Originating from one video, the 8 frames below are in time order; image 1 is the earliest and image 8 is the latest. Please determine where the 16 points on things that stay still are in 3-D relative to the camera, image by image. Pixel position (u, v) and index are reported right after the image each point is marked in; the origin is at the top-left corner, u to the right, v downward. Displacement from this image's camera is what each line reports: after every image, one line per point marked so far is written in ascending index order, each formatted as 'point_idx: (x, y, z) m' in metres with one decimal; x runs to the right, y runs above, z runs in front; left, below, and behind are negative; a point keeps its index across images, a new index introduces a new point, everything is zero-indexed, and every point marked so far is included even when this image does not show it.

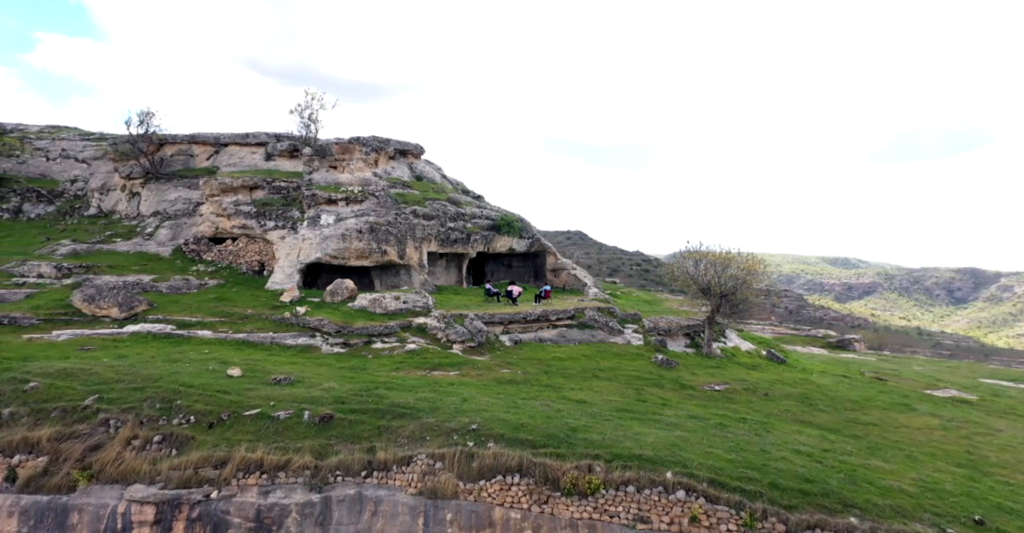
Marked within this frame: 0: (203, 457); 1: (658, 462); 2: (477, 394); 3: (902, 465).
0: (-7.4, -4.5, +14.2) m
1: (+3.0, -4.1, +12.4) m
2: (-1.0, -3.5, +16.7) m
3: (+8.8, -4.5, +13.8) m
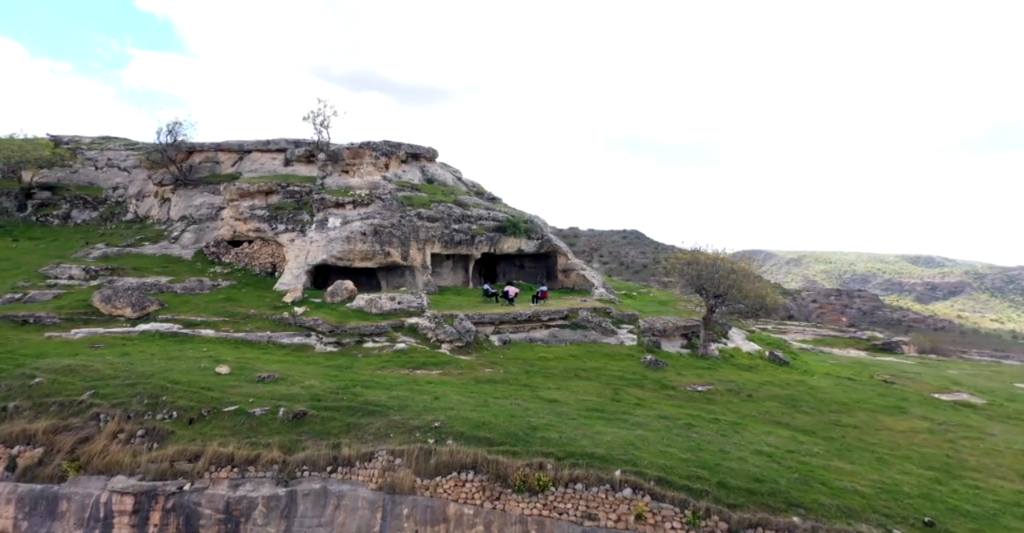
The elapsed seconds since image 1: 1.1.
0: (-8.2, -4.6, +14.8) m
1: (+2.0, -4.0, +12.4) m
2: (-1.7, -3.5, +16.9) m
3: (+7.8, -4.5, +13.5) m
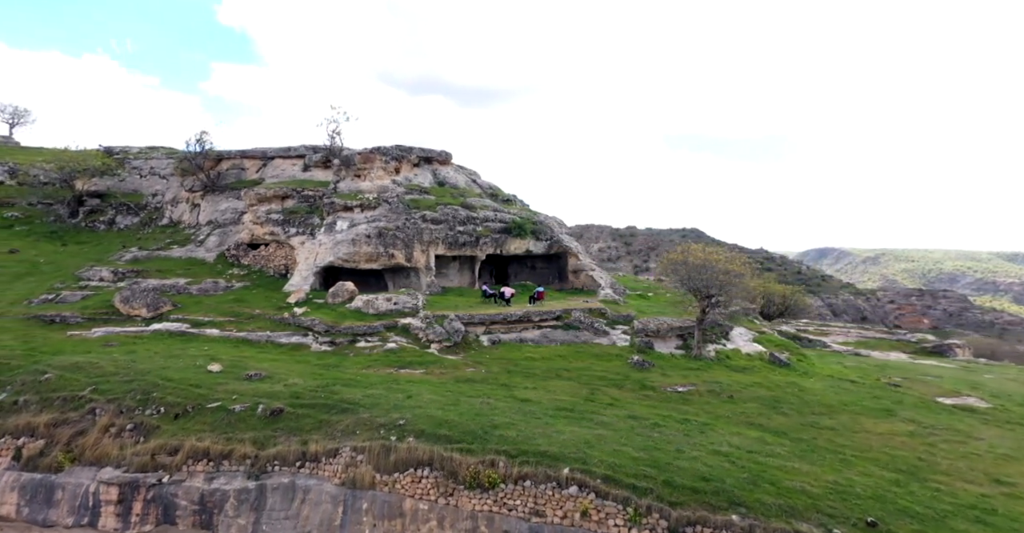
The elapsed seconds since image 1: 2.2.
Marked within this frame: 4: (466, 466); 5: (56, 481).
0: (-9.1, -4.6, +15.5) m
1: (+1.0, -4.0, +12.5) m
2: (-2.5, -3.6, +17.3) m
3: (+6.9, -4.4, +13.3) m
4: (-0.9, -4.2, +12.6) m
5: (-12.6, -5.9, +16.7) m
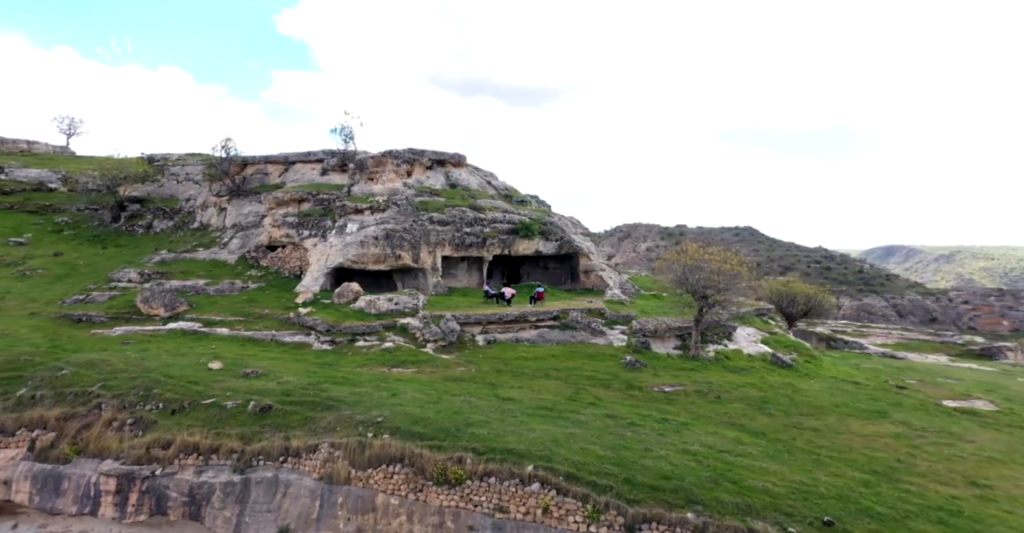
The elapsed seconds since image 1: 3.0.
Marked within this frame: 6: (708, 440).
0: (-9.7, -4.7, +16.2) m
1: (+0.3, -4.1, +12.8) m
2: (-3.0, -3.6, +17.7) m
3: (+6.2, -4.4, +13.3) m
4: (-1.7, -4.3, +13.0) m
5: (-13.1, -6.0, +17.5) m
6: (+4.8, -4.2, +14.7) m
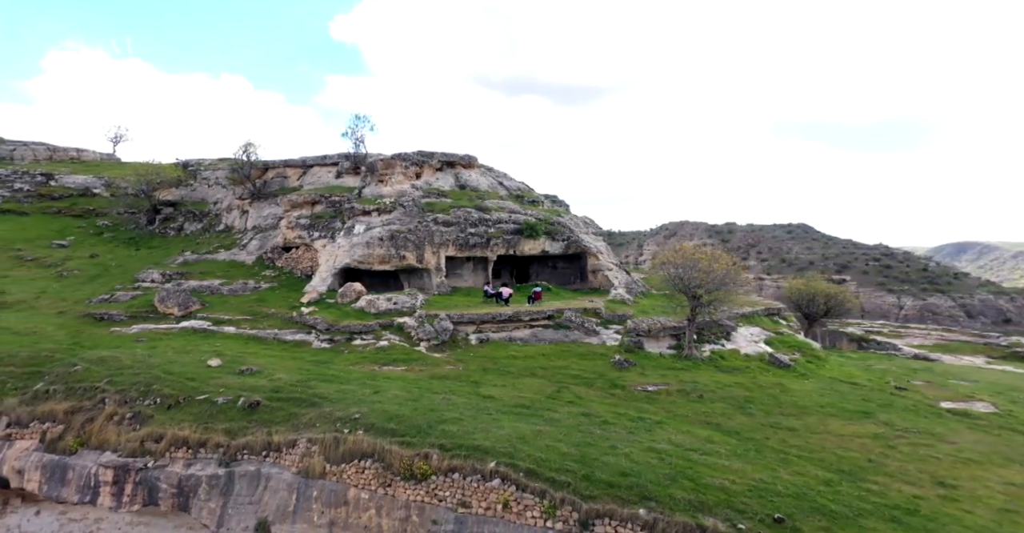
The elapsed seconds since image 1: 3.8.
0: (-10.3, -4.7, +17.0) m
1: (-0.5, -4.1, +13.1) m
2: (-3.6, -3.6, +18.1) m
3: (+5.4, -4.4, +13.4) m
4: (-2.4, -4.3, +13.4) m
5: (-13.7, -6.0, +18.5) m
6: (+4.1, -4.2, +14.9) m
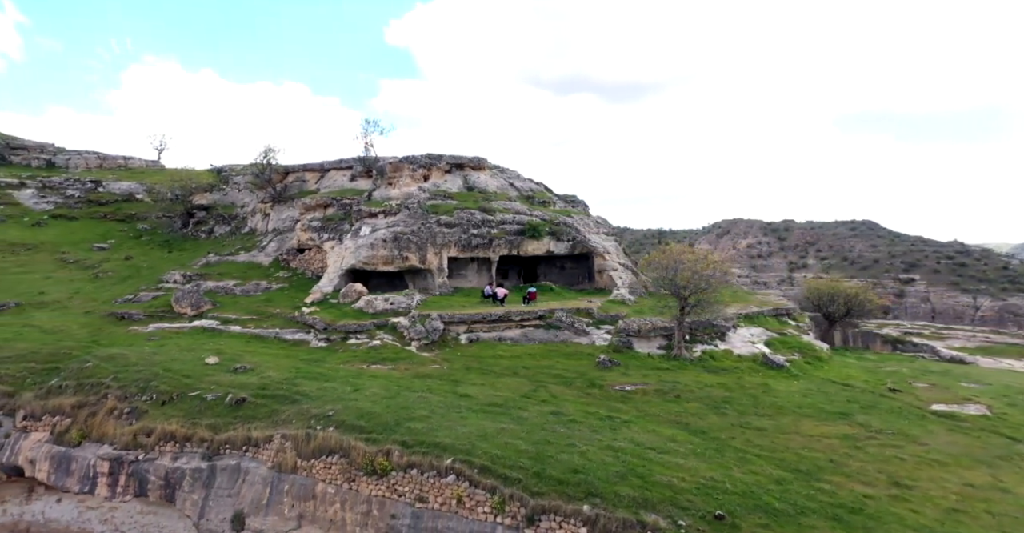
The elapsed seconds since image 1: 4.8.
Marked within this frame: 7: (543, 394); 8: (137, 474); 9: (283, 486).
0: (-11.0, -4.8, +17.9) m
1: (-1.4, -4.1, +13.6) m
2: (-4.3, -3.7, +18.7) m
3: (+4.5, -4.5, +13.5) m
4: (-3.4, -4.3, +13.9) m
5: (-14.4, -6.1, +19.5) m
6: (+3.2, -4.3, +15.1) m
7: (+1.0, -3.9, +18.5) m
8: (-10.6, -5.9, +17.0) m
9: (-5.6, -5.3, +14.6) m
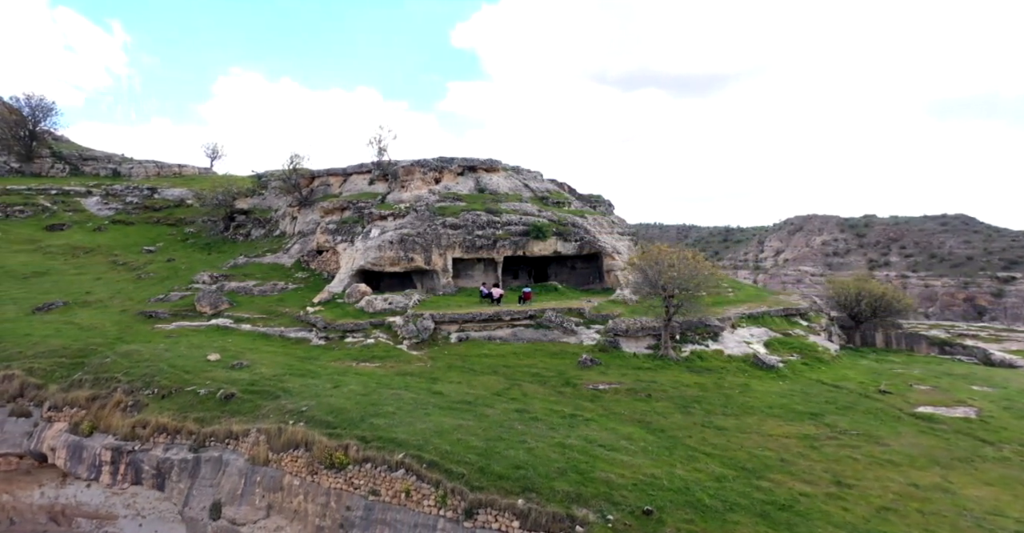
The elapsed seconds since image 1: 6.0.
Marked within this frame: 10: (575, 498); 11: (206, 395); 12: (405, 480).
0: (-11.9, -4.9, +19.2) m
1: (-2.6, -4.2, +14.3) m
2: (-5.1, -3.7, +19.6) m
3: (+3.3, -4.5, +13.9) m
4: (-4.5, -4.4, +14.8) m
5: (-15.1, -6.2, +21.0) m
6: (+2.2, -4.3, +15.6) m
7: (+0.1, -4.0, +19.1) m
8: (-11.5, -6.0, +18.3) m
9: (-6.7, -5.4, +15.6) m
10: (+1.3, -4.7, +12.3) m
11: (-10.0, -4.1, +19.5) m
12: (-2.4, -4.7, +13.5) m
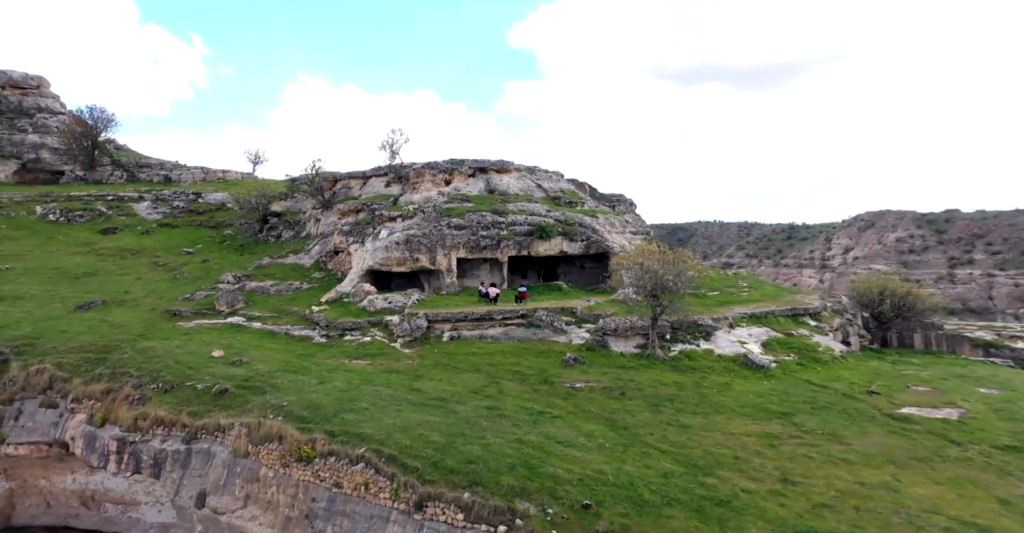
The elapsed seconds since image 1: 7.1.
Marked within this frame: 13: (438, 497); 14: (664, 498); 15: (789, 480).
0: (-12.6, -4.9, +20.5) m
1: (-3.6, -4.3, +15.1) m
2: (-5.8, -3.8, +20.6) m
3: (+2.3, -4.6, +14.4) m
4: (-5.4, -4.5, +15.7) m
5: (-15.7, -6.3, +22.5) m
6: (+1.3, -4.4, +16.1) m
7: (-0.6, -4.0, +19.7) m
8: (-12.3, -6.0, +19.6) m
9: (-7.6, -5.5, +16.6) m
10: (+0.2, -4.8, +12.9) m
11: (-10.7, -4.2, +20.7) m
12: (-3.4, -4.8, +14.3) m
13: (-1.5, -4.9, +13.0) m
14: (+3.2, -4.8, +12.6) m
15: (+6.3, -4.8, +13.5) m
